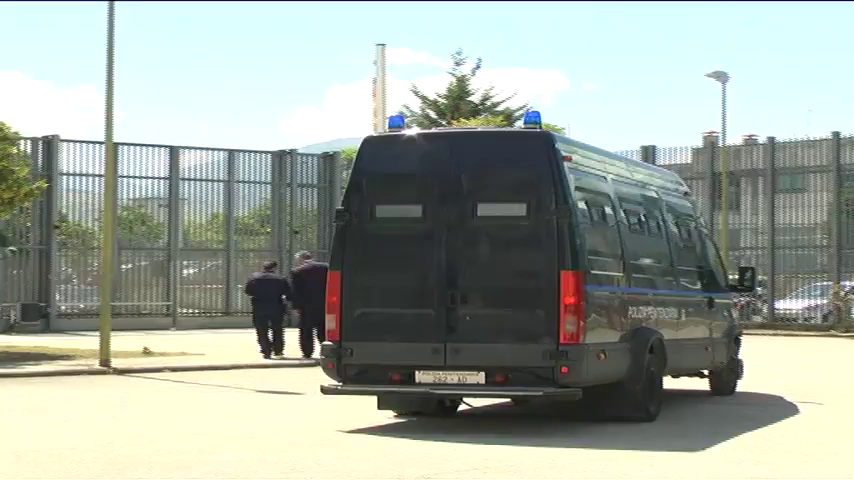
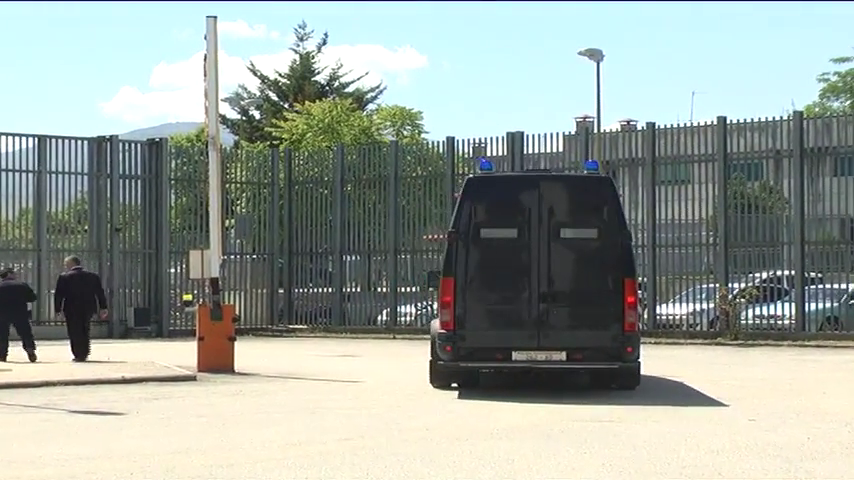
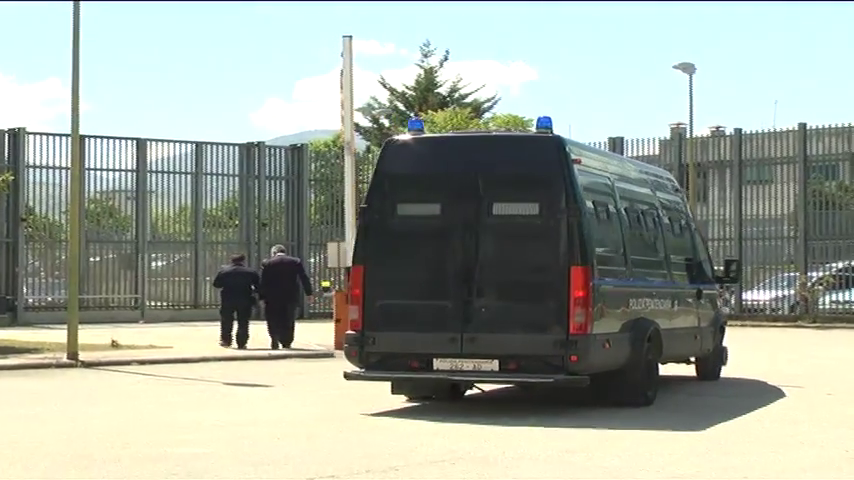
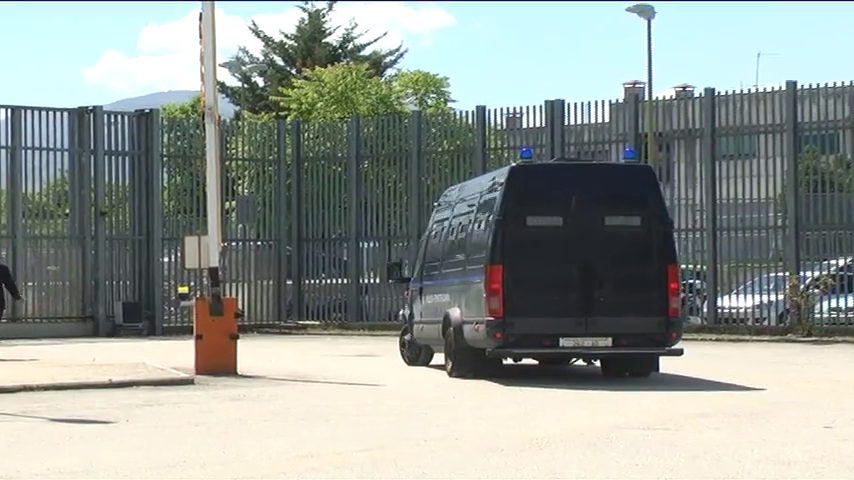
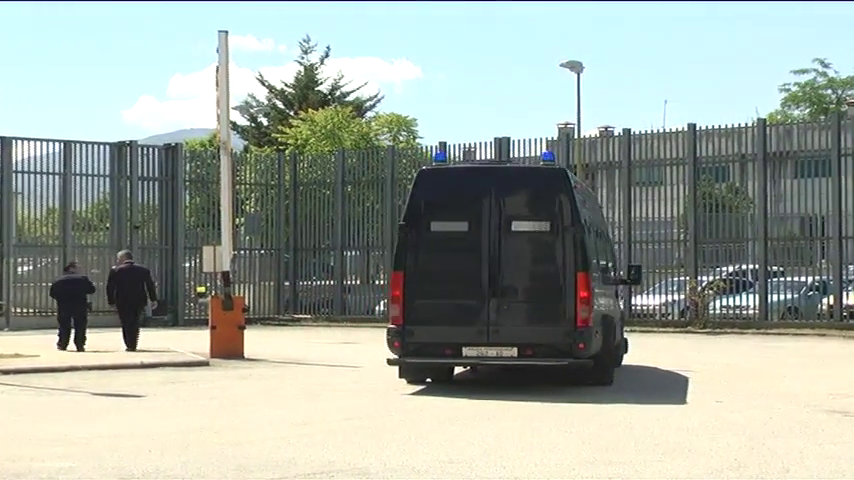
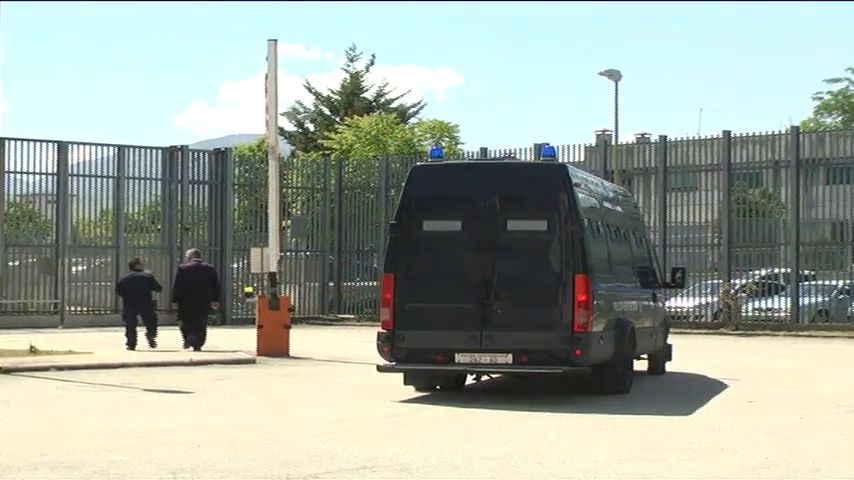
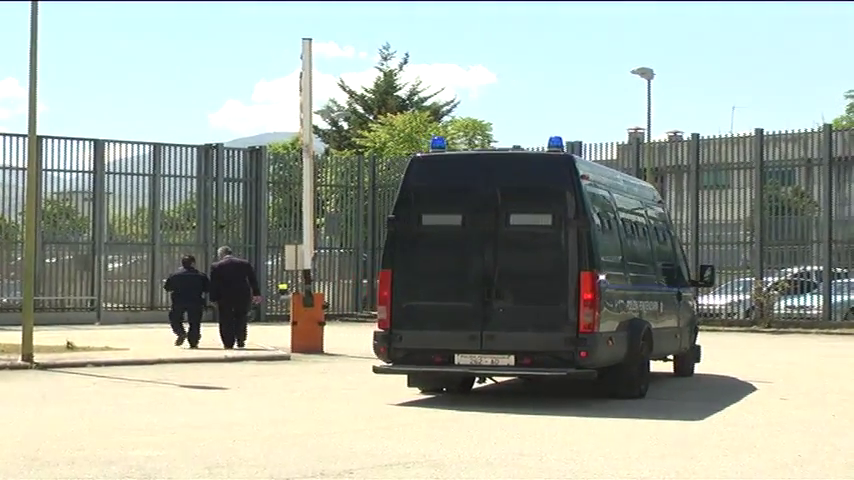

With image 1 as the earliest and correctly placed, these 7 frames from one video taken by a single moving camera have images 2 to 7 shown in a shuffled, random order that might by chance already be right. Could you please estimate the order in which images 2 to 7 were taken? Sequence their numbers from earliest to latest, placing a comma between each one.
3, 7, 6, 5, 2, 4
